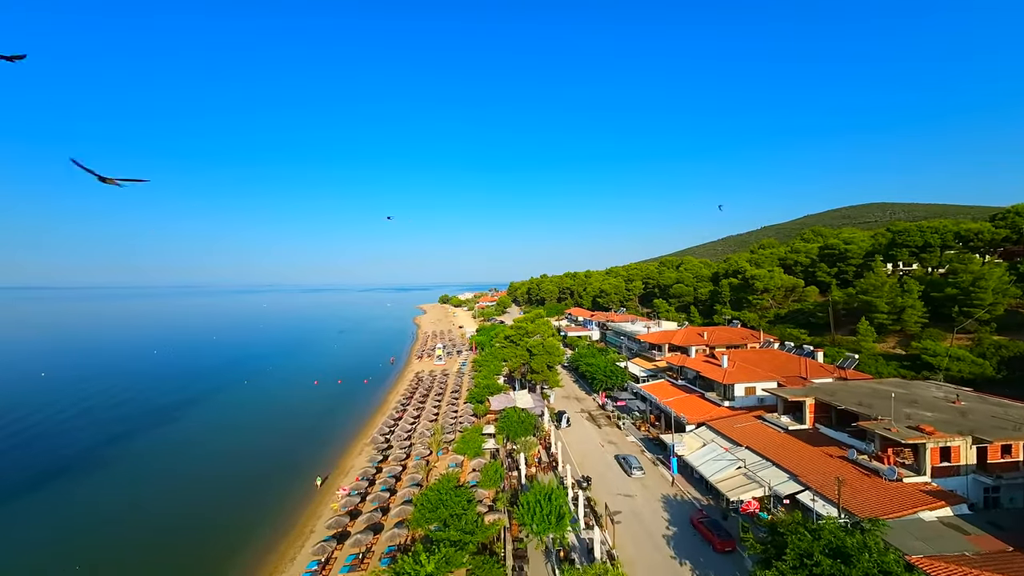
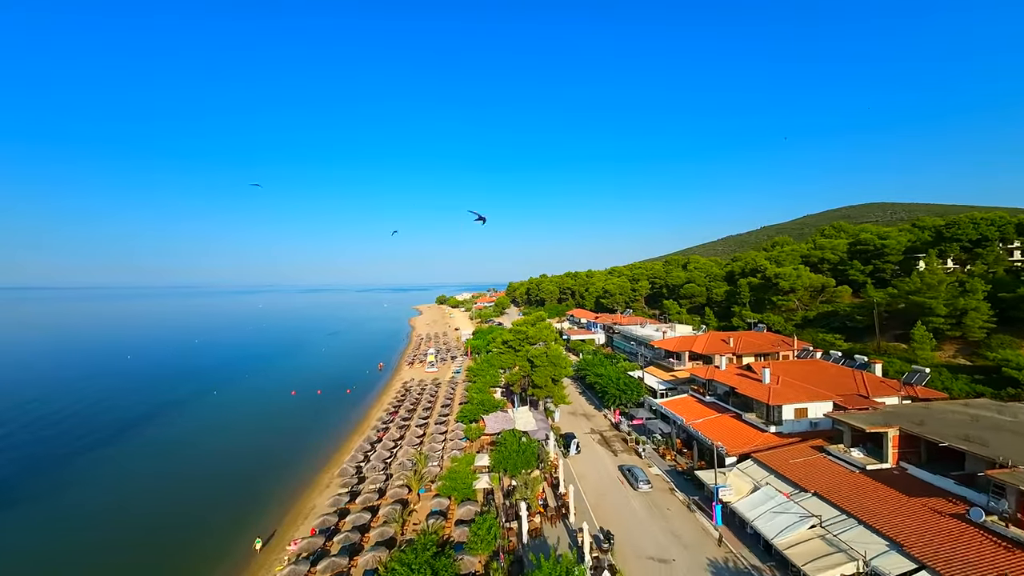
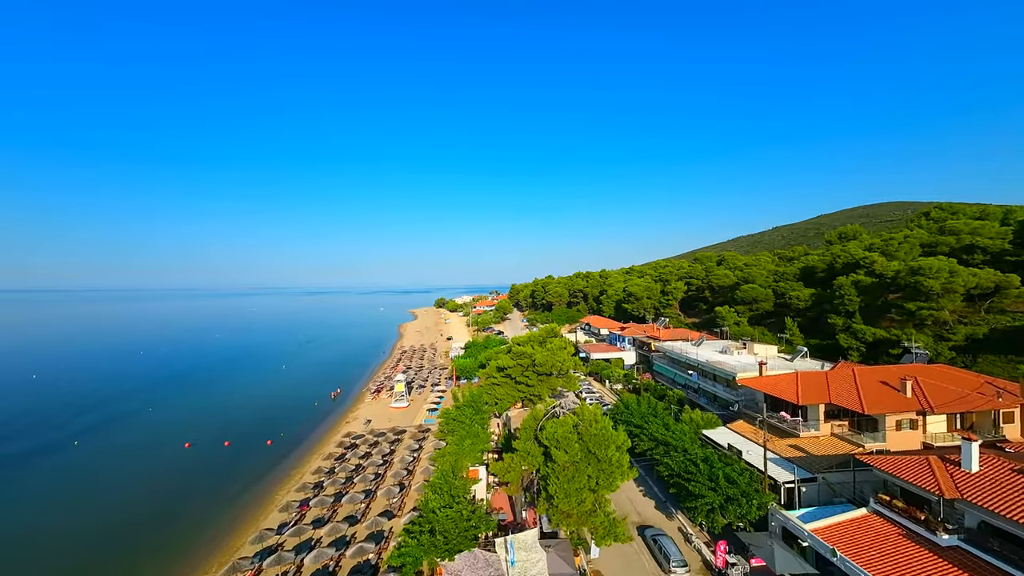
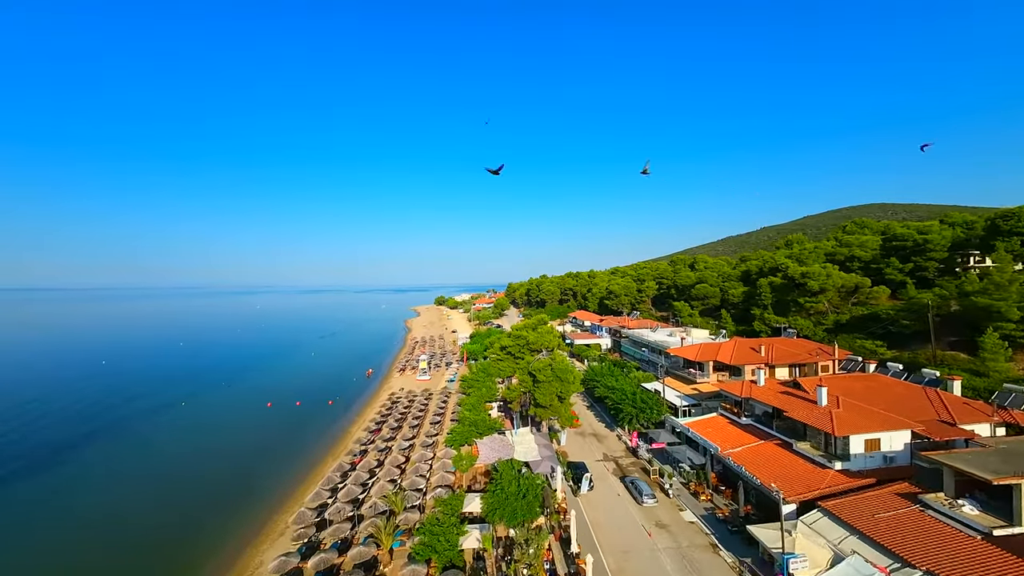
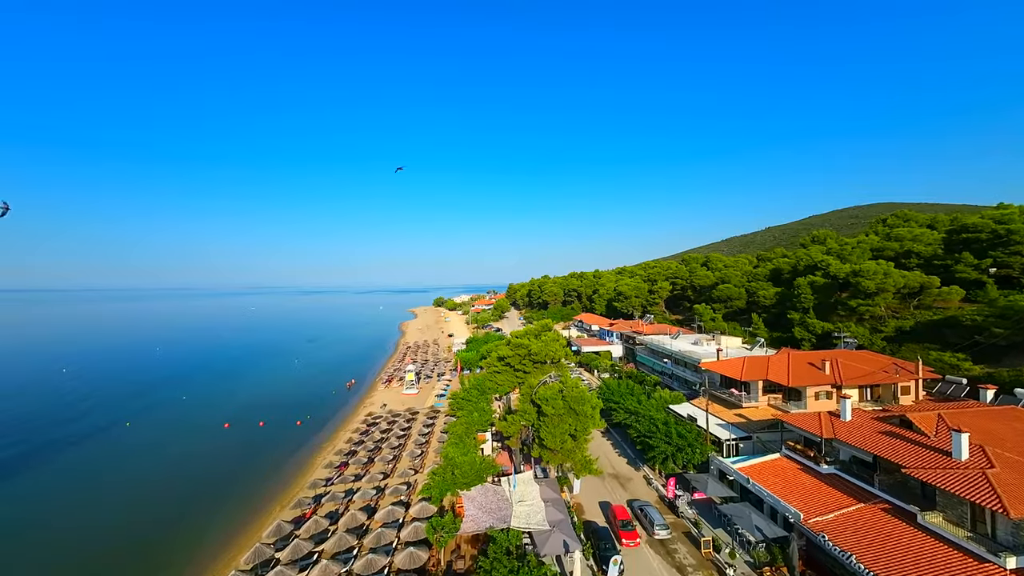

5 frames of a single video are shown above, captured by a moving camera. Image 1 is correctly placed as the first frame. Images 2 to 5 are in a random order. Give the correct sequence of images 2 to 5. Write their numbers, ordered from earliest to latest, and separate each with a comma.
2, 4, 5, 3
